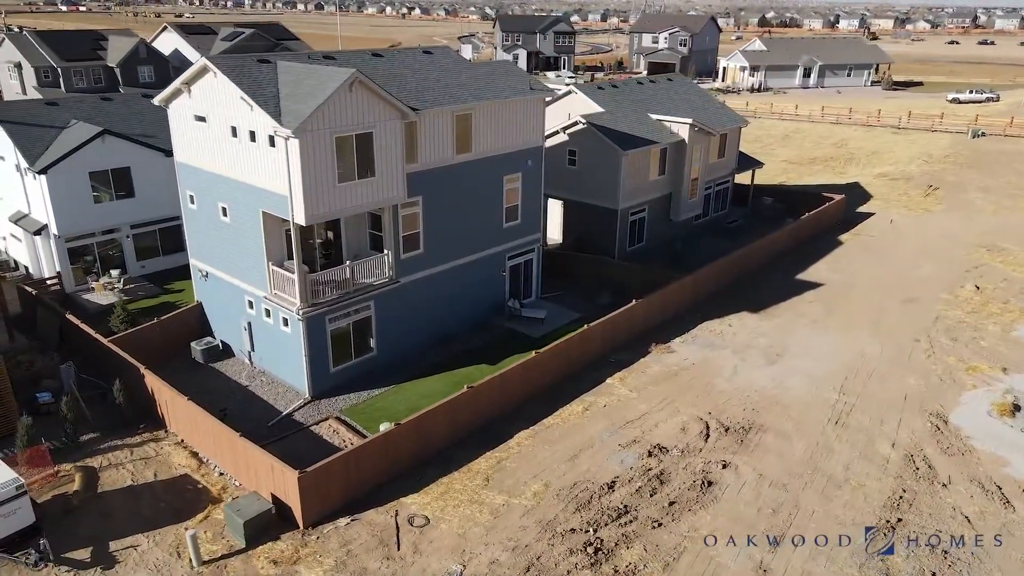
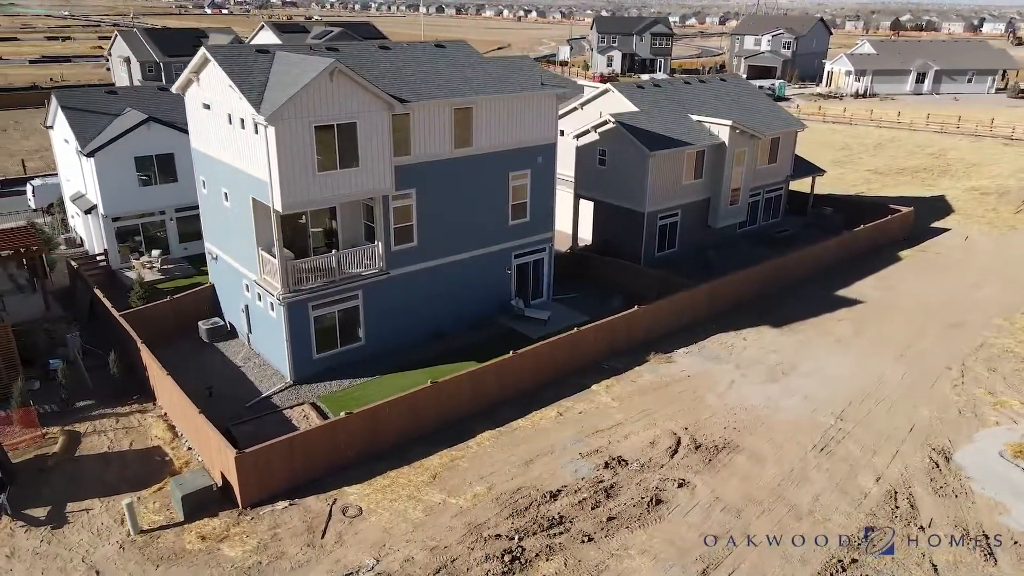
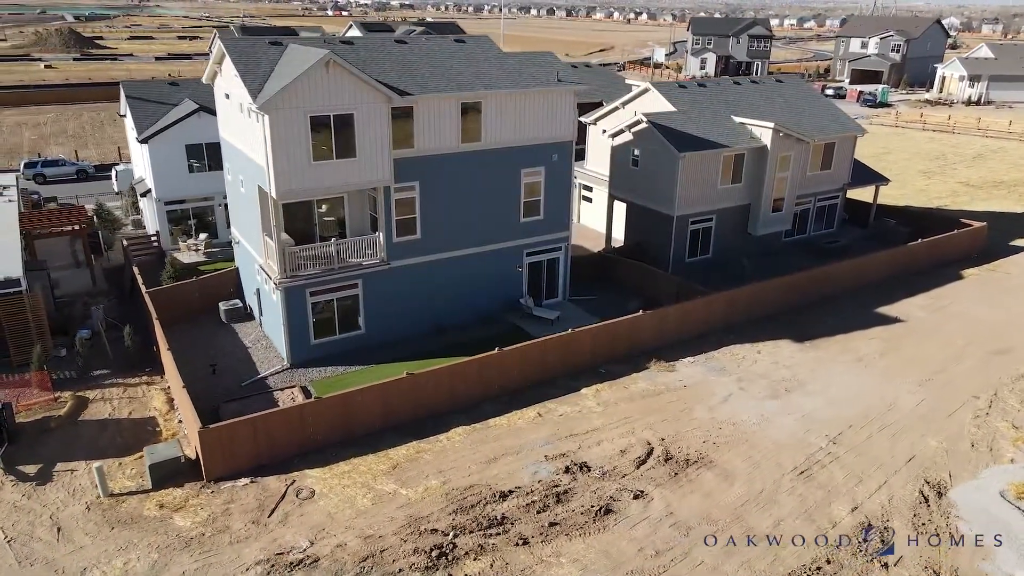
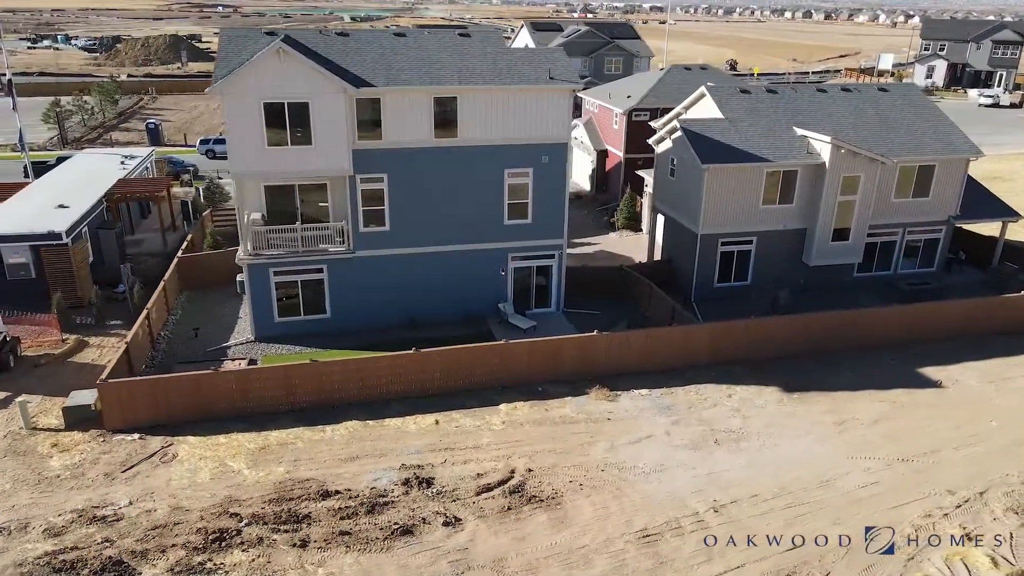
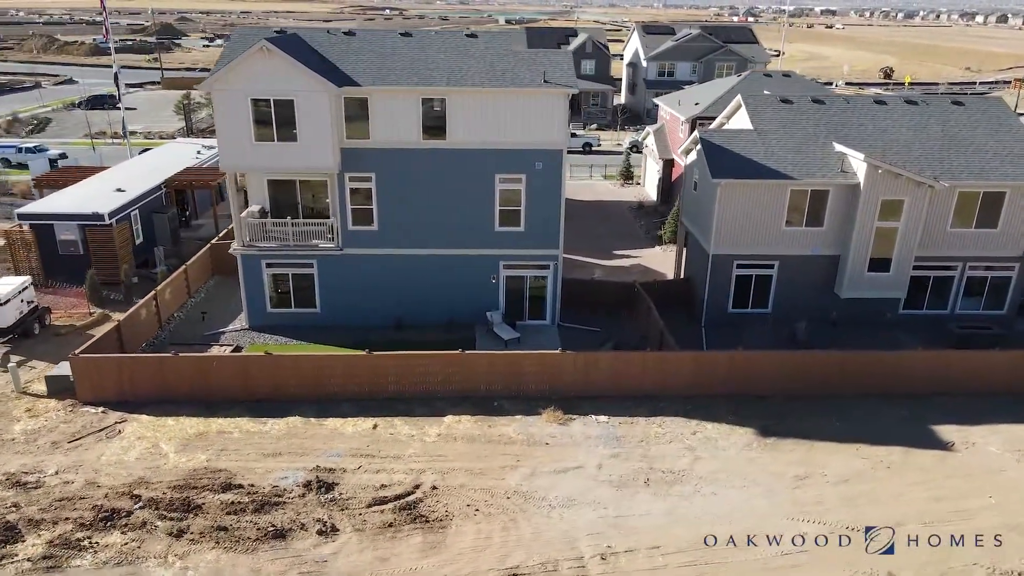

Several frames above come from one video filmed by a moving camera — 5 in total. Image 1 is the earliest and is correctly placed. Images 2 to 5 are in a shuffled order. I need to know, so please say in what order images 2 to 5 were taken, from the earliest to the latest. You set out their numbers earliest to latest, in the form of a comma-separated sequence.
2, 3, 4, 5
